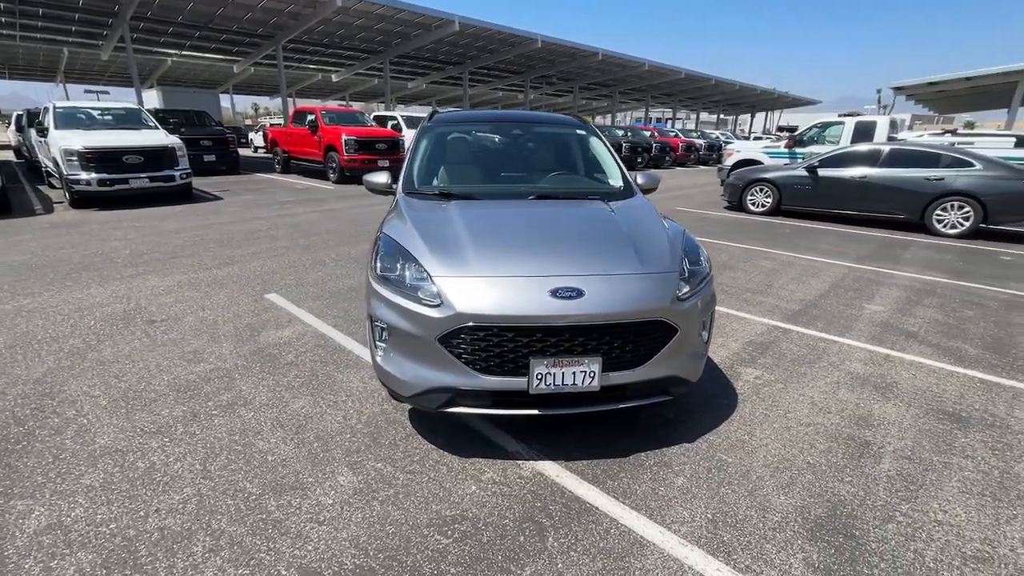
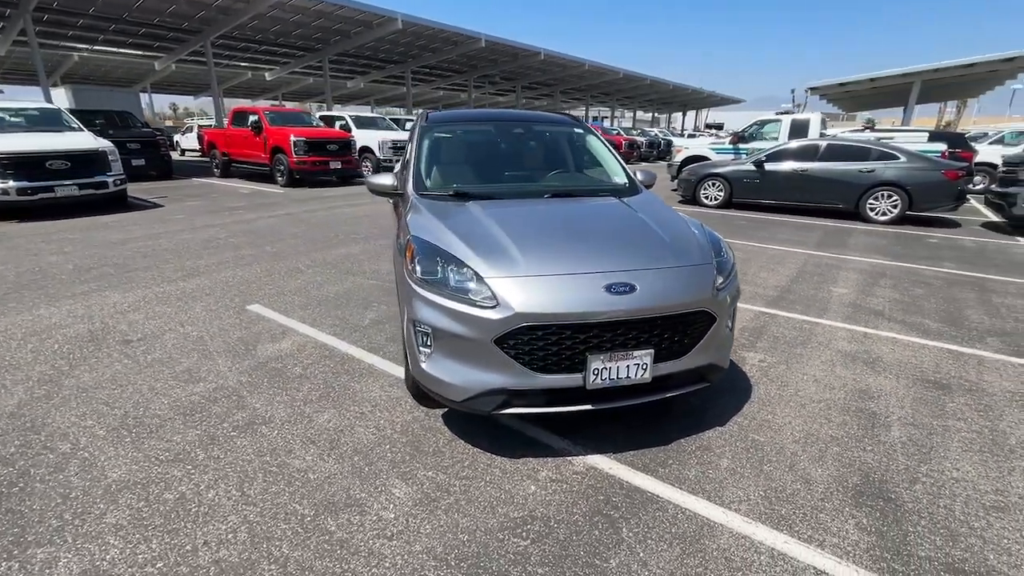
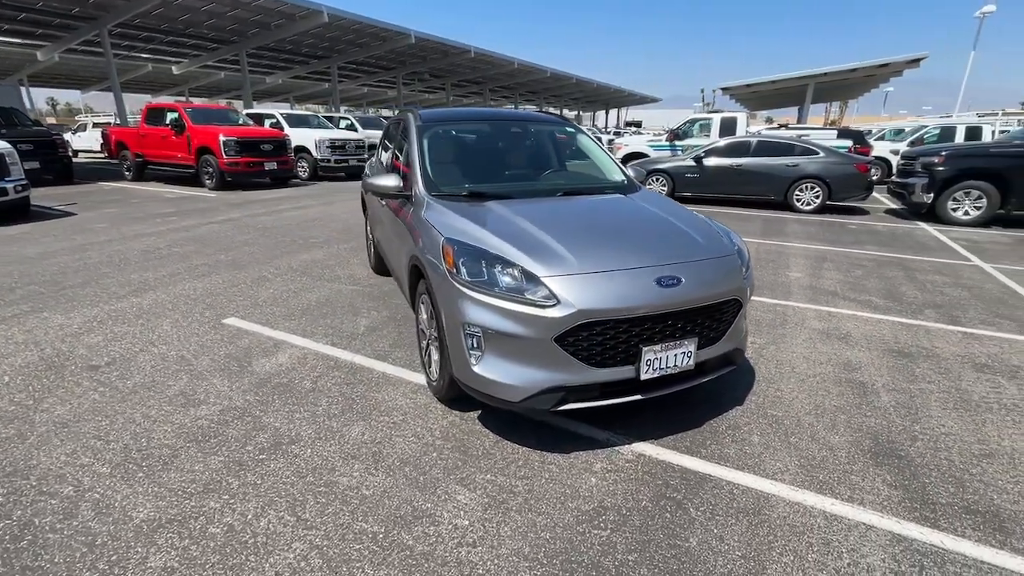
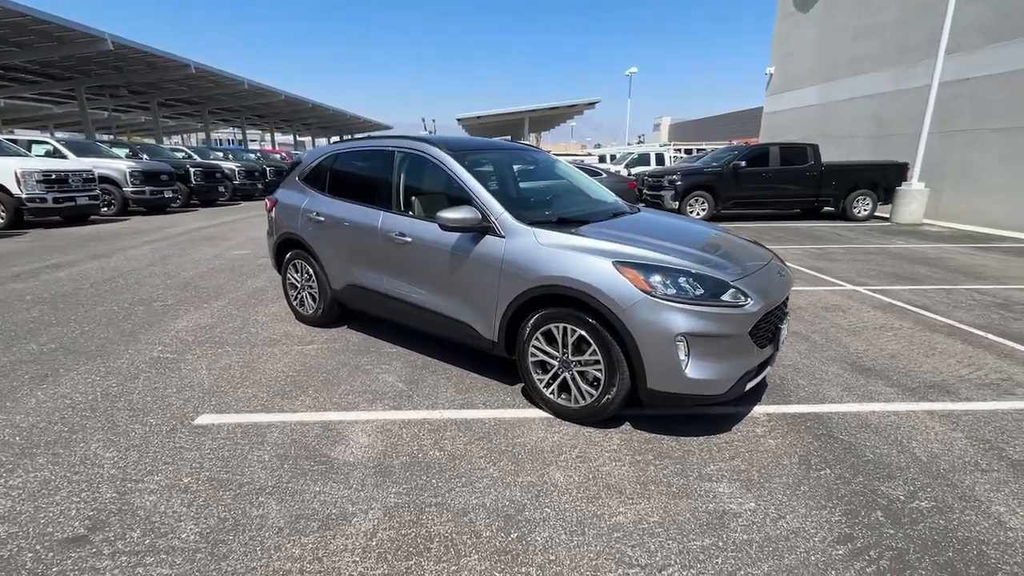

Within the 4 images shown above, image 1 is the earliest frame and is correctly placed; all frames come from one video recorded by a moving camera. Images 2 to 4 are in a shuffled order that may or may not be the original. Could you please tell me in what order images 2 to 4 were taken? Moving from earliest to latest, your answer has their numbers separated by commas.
2, 3, 4
